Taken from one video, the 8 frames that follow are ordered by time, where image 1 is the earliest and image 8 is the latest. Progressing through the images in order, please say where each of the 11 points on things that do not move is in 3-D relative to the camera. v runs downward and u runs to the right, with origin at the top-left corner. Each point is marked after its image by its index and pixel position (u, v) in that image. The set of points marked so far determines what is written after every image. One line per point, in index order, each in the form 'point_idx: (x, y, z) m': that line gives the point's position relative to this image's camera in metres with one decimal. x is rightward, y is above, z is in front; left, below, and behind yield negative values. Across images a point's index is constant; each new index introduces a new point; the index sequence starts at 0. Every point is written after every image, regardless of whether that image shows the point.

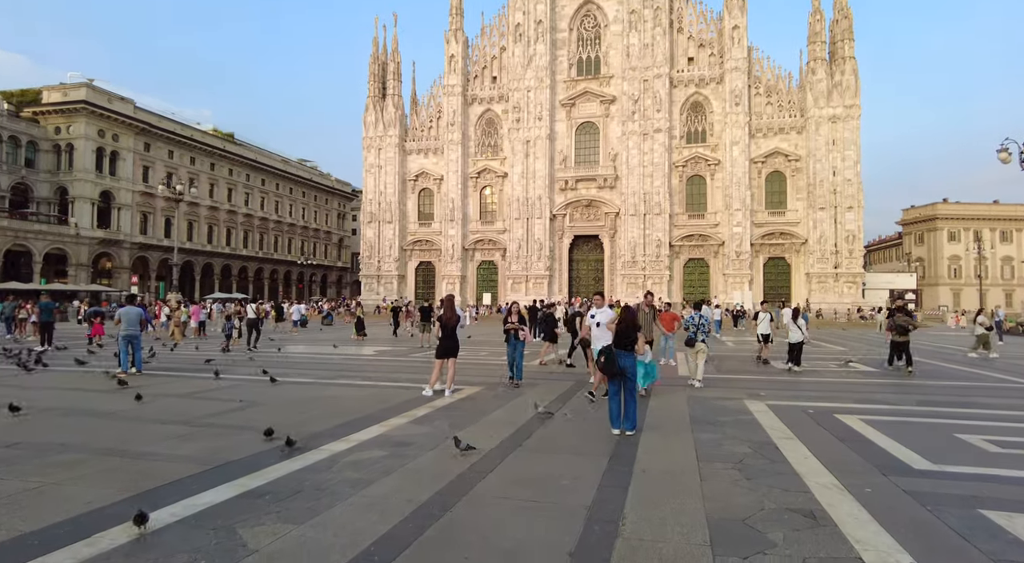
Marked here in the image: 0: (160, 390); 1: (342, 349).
0: (-5.9, -1.8, +11.1) m
1: (-4.9, -2.0, +19.2) m
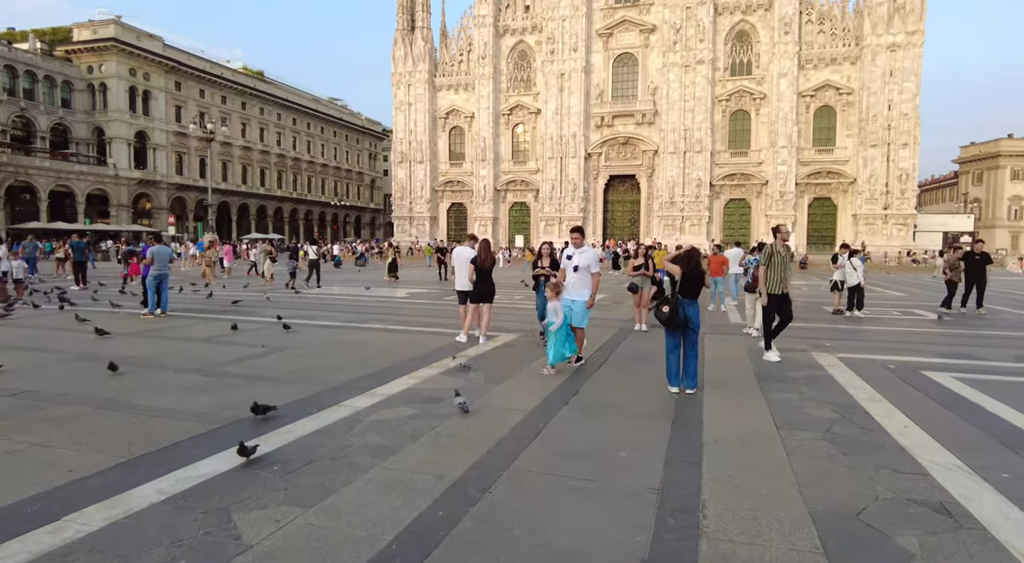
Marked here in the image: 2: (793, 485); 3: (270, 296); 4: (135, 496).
0: (-5.3, -0.8, +10.7) m
1: (-3.9, -0.3, +18.7) m
2: (+1.4, -1.0, +3.3) m
3: (-6.2, -0.4, +17.1) m
4: (-2.1, -1.2, +3.7) m
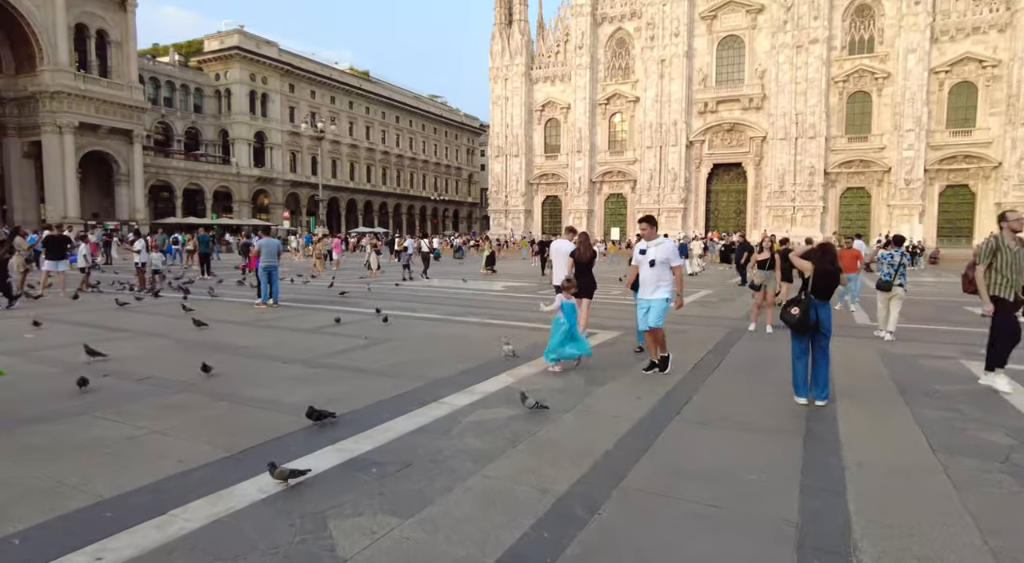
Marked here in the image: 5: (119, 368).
0: (-3.7, -0.7, +11.0) m
1: (-1.2, -0.1, +18.7) m
2: (+1.9, -1.0, +2.8) m
3: (-3.7, -0.2, +17.5) m
4: (-1.5, -1.2, +3.6) m
5: (-4.5, -1.0, +7.6) m
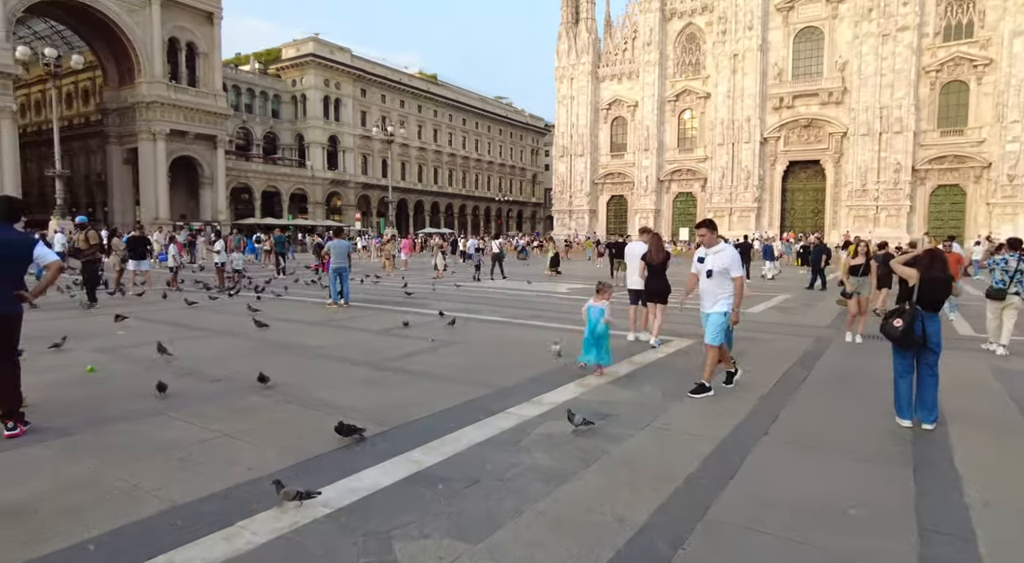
0: (-2.6, -0.7, +11.1) m
1: (+0.7, -0.1, +18.6) m
2: (+2.2, -1.1, +2.4) m
3: (-1.9, -0.2, +17.6) m
4: (-1.1, -1.2, +3.5) m
5: (-3.7, -1.0, +7.8) m
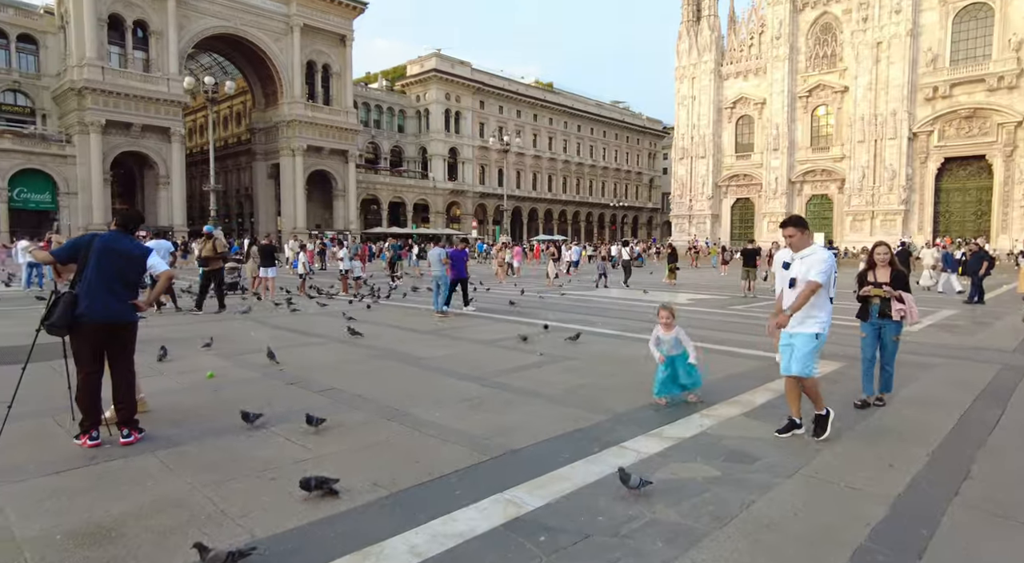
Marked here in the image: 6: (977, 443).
0: (-0.7, -0.9, +10.8) m
1: (+3.8, -0.4, +17.6) m
2: (+2.5, -1.2, +1.4) m
3: (+1.0, -0.4, +17.1) m
4: (-0.6, -1.3, +3.1) m
5: (-2.4, -1.1, +7.8) m
6: (+2.9, -1.0, +4.2) m
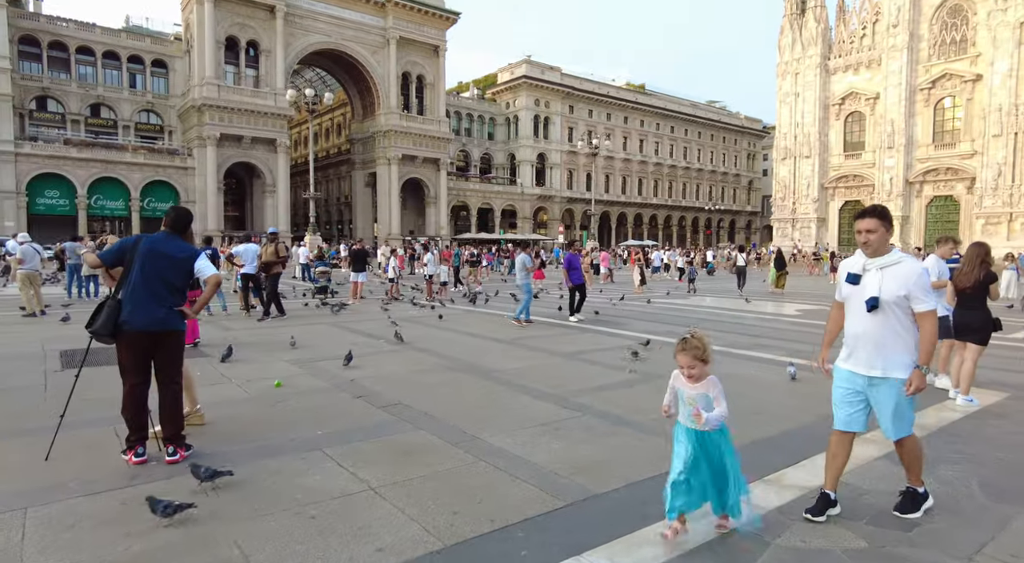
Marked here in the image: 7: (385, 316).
0: (+0.6, -1.0, +10.1) m
1: (+6.0, -0.6, +16.1) m
2: (+2.5, -1.2, +0.2) m
3: (+3.2, -0.6, +16.0) m
4: (-0.3, -1.3, +2.4) m
5: (-1.5, -1.2, +7.2) m
6: (+3.3, -1.1, +2.9) m
7: (-2.5, -0.7, +13.0) m
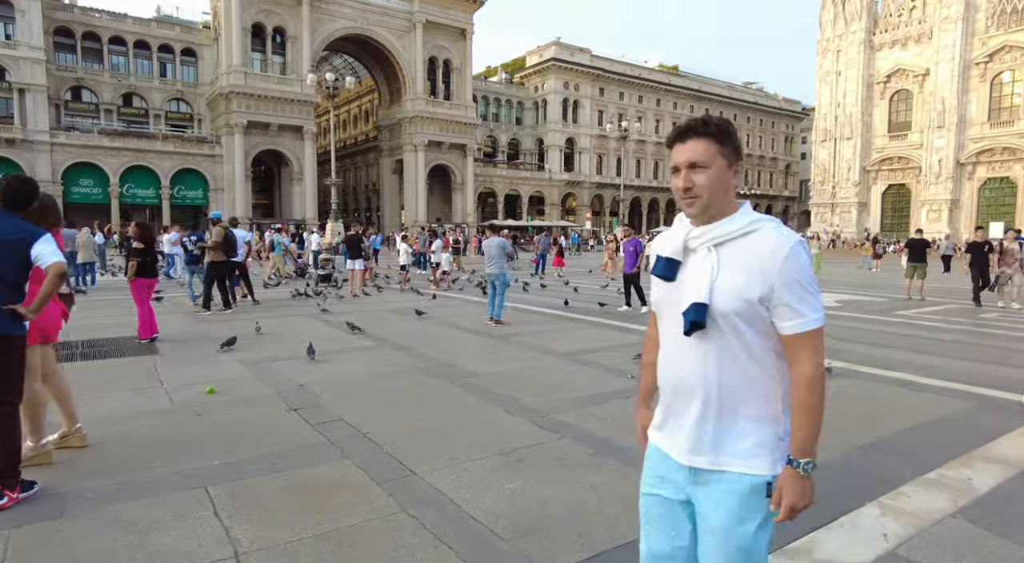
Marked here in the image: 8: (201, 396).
0: (+0.5, -0.8, +8.8) m
1: (+6.1, -0.3, +14.6) m
2: (+1.9, -1.2, -1.1) m
3: (+3.4, -0.3, +14.6) m
4: (-0.8, -1.3, +1.2) m
5: (-1.7, -1.1, +6.1) m
6: (+2.8, -1.1, +1.5) m
7: (-2.5, -0.5, +11.8) m
8: (-2.9, -1.1, +6.2) m
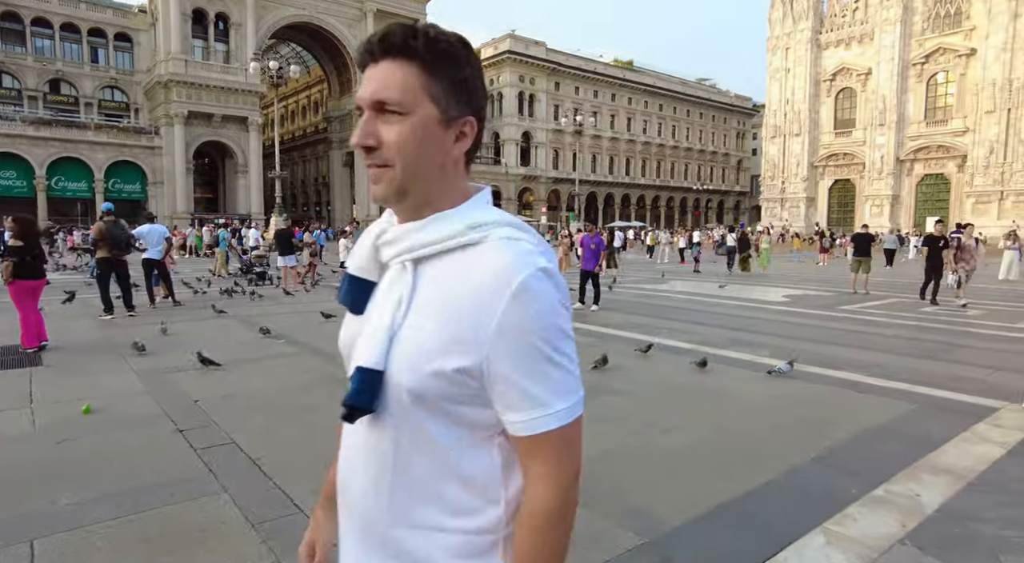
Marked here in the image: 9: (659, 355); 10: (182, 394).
0: (-0.3, -0.8, +8.2) m
1: (+4.9, -0.2, +14.4) m
2: (+1.7, -1.3, -1.6) m
3: (+2.1, -0.3, +14.2) m
4: (-1.2, -1.3, +0.5) m
5: (-2.4, -1.1, +5.4) m
6: (+2.4, -1.1, +1.2) m
7: (-3.5, -0.5, +11.1) m
8: (-3.5, -1.1, +5.4) m
9: (+1.8, -0.8, +7.7) m
10: (-3.0, -1.0, +6.1) m
